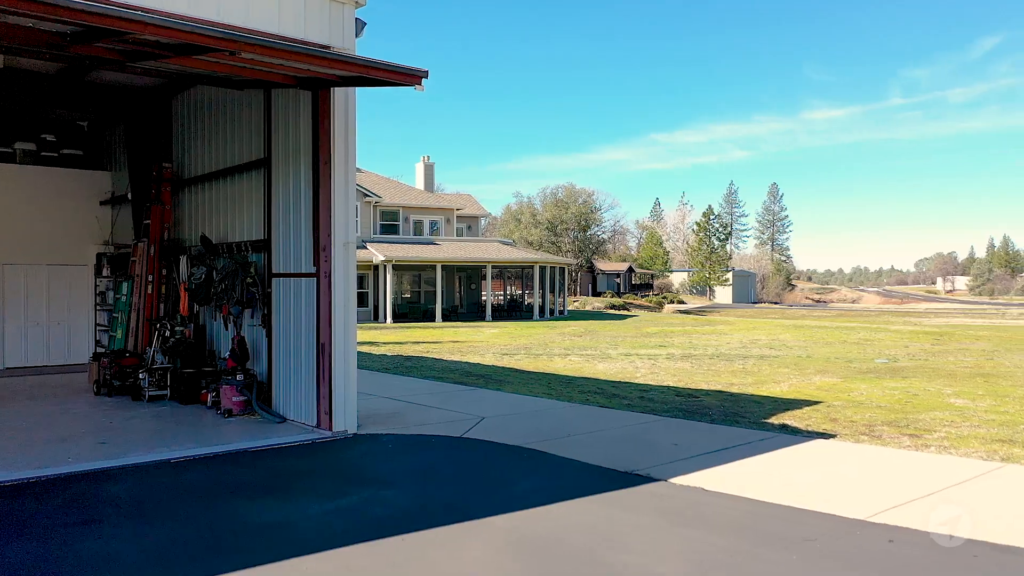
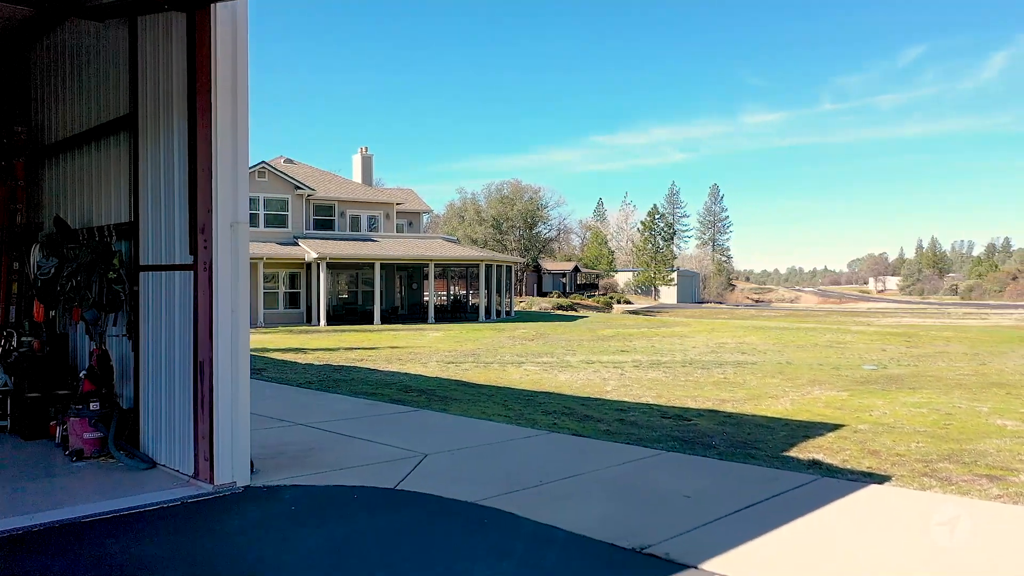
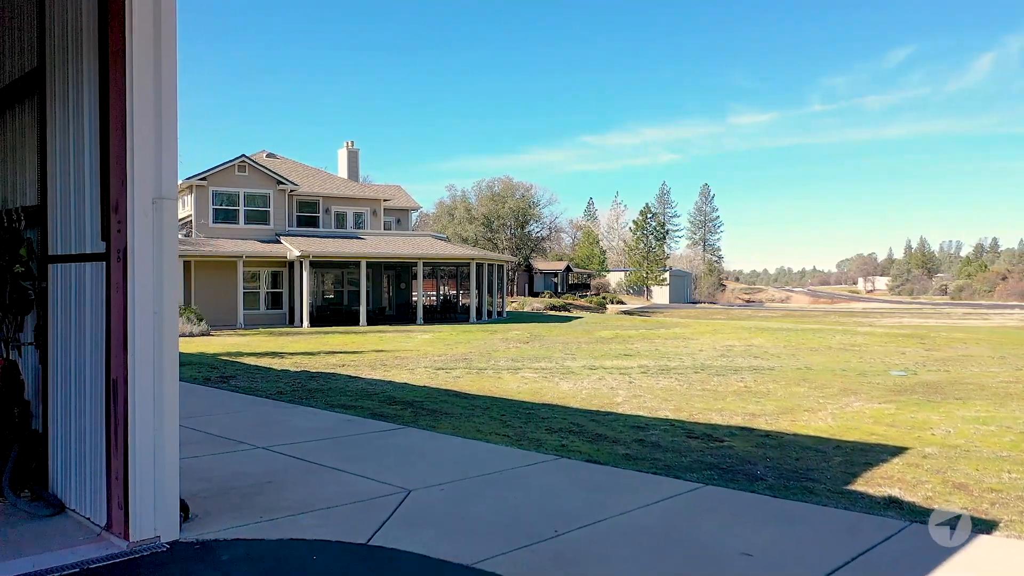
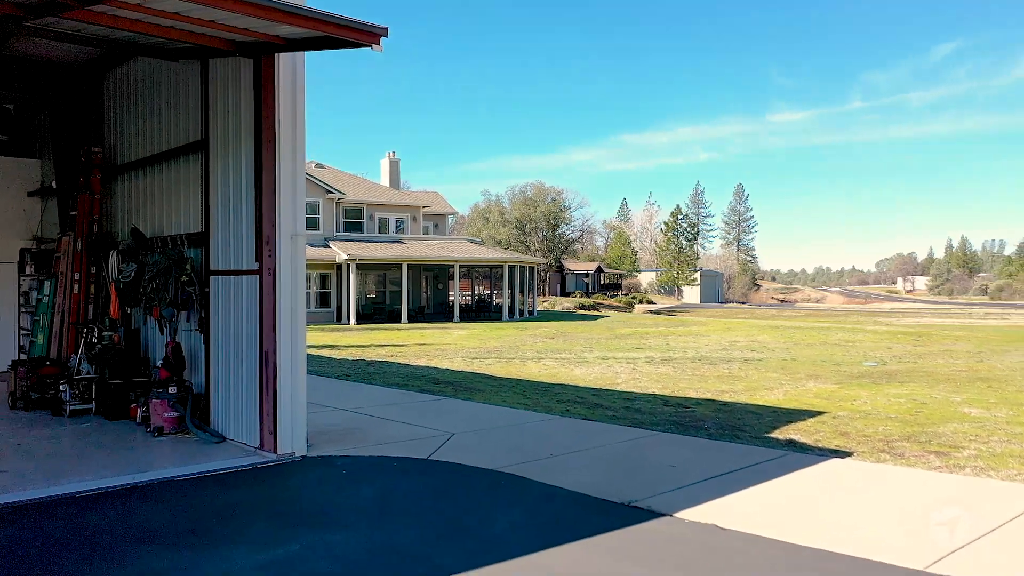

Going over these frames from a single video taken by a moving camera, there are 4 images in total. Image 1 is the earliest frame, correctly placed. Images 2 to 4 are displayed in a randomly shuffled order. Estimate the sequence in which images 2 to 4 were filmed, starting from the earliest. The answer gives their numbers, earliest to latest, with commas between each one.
4, 2, 3
